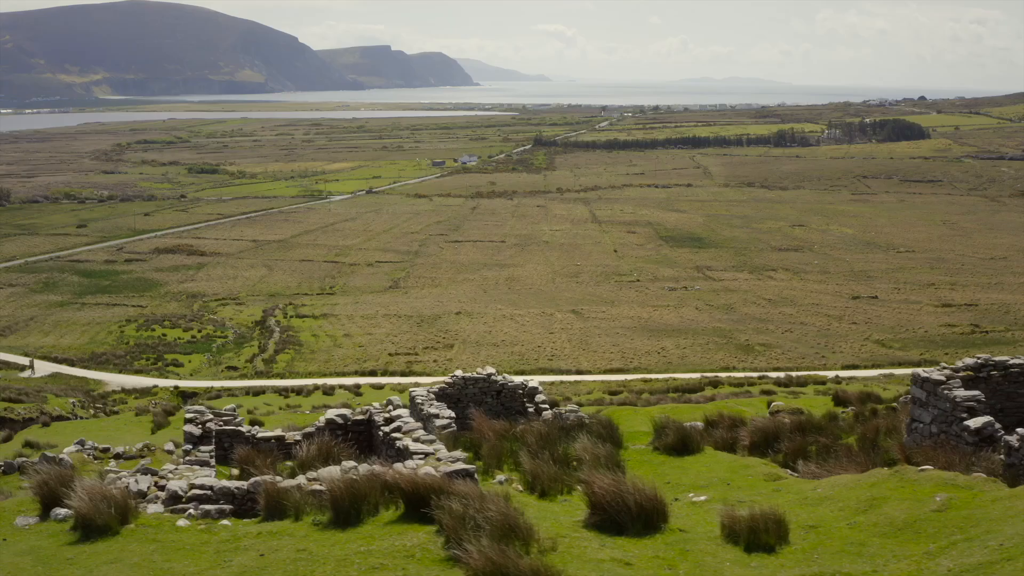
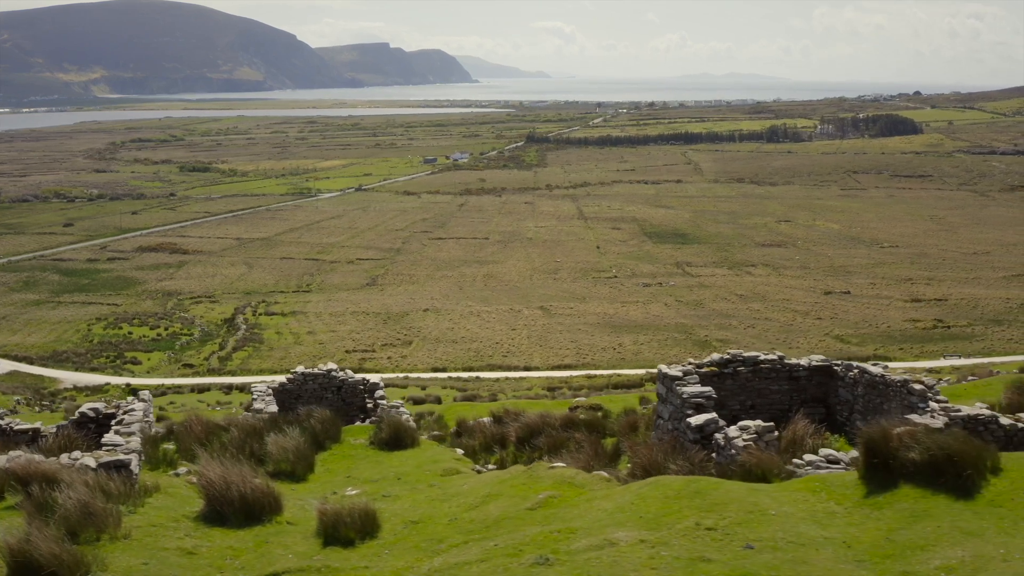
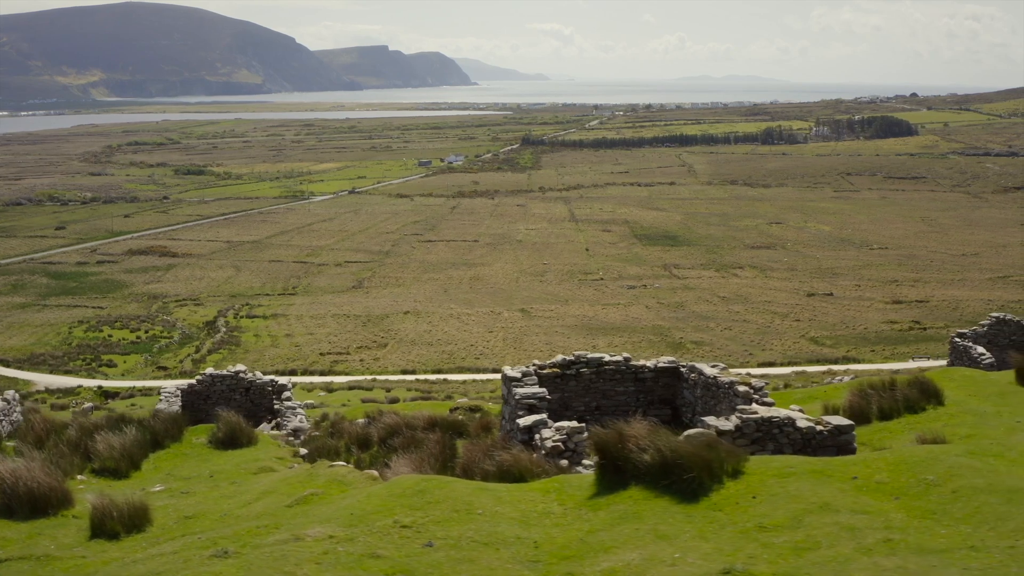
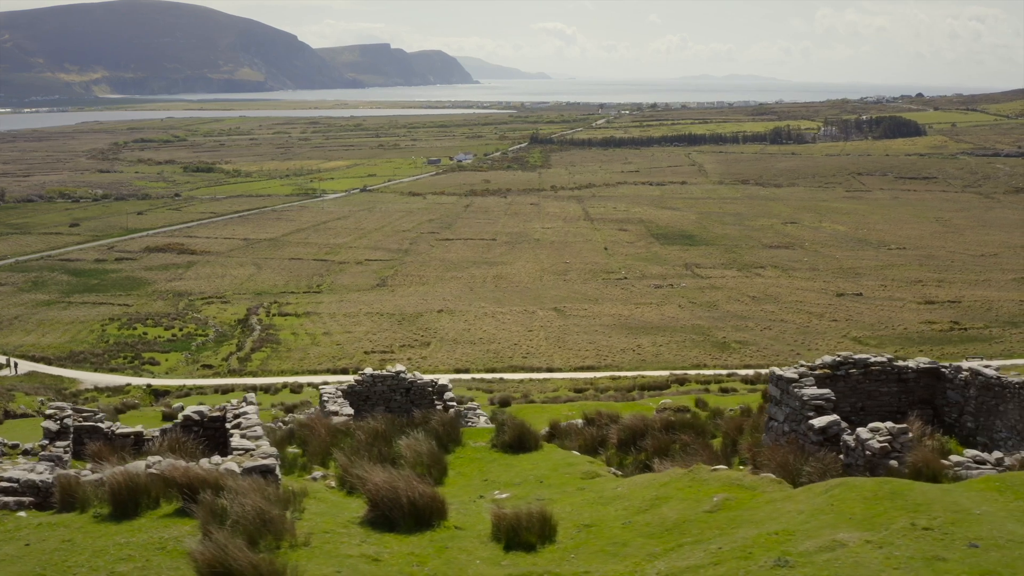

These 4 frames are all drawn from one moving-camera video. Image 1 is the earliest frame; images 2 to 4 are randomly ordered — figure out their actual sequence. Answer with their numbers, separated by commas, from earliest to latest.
4, 2, 3
